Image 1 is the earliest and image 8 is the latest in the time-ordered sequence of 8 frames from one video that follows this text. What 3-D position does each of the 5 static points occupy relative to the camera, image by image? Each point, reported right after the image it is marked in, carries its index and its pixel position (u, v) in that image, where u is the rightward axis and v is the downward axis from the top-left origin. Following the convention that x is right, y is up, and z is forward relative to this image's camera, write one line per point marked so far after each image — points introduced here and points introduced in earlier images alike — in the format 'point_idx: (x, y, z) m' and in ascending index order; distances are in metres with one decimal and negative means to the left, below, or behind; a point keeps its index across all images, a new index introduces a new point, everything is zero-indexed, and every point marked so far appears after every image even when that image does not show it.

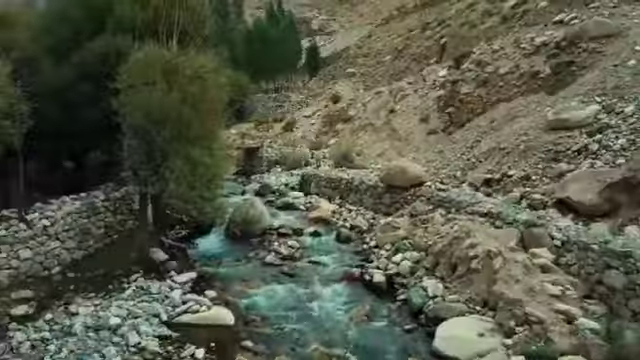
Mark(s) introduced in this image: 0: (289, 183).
0: (-1.0, -0.1, +16.9) m
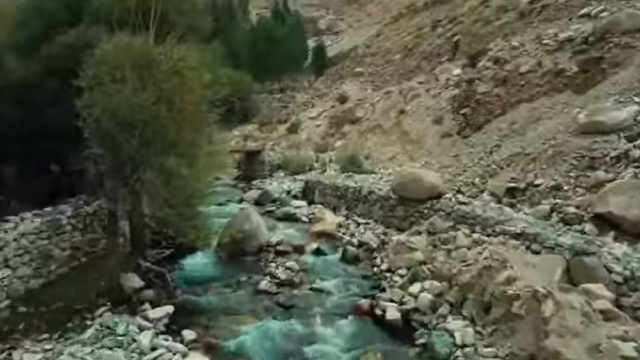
0: (-0.9, -0.3, +15.5) m
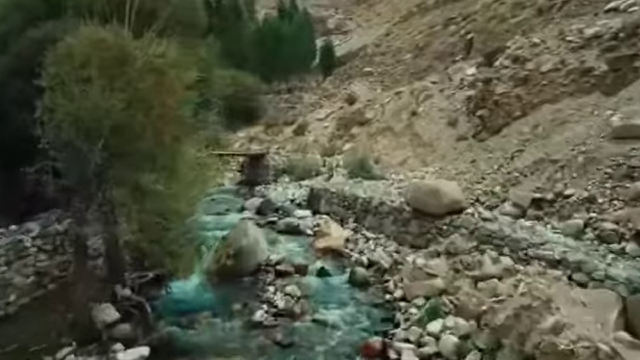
0: (-0.7, -0.5, +14.5) m
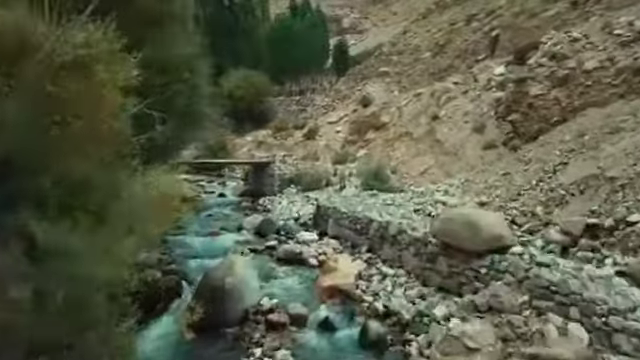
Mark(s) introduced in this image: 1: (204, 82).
0: (-0.5, -0.9, +12.6) m
1: (-2.6, +2.2, +11.5) m
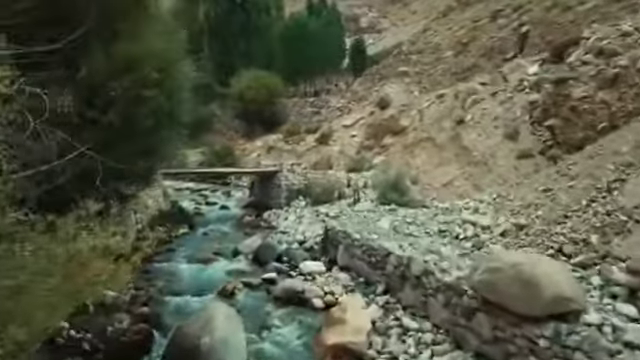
0: (-0.3, -1.3, +10.9) m
1: (-2.5, +1.9, +9.9) m
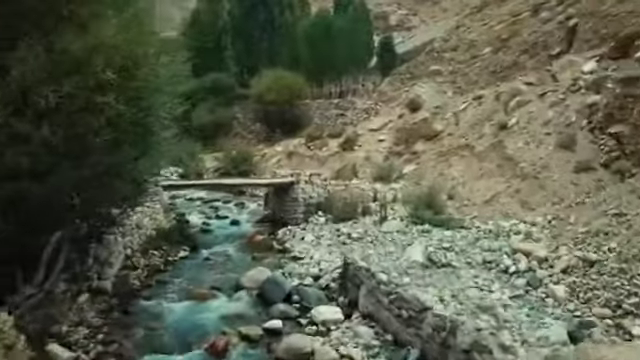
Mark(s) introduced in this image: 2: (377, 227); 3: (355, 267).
0: (+0.1, -1.7, +9.1) m
1: (-2.2, +1.5, +8.1) m
2: (+1.4, -1.2, +12.3) m
3: (+0.6, -1.4, +8.2) m
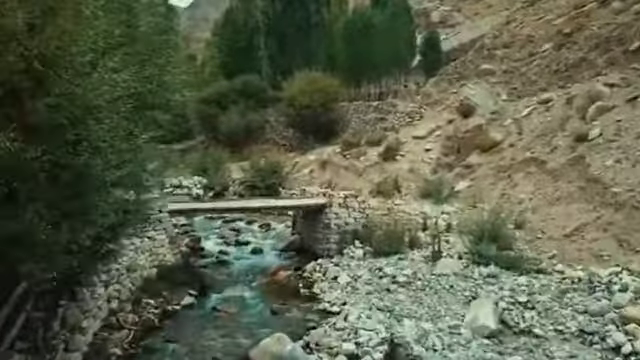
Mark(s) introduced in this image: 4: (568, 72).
0: (+0.6, -2.2, +6.7) m
1: (-1.7, +1.0, +6.0) m
2: (+2.1, -1.7, +9.8) m
3: (+1.0, -2.0, +5.8) m
4: (+9.2, +4.0, +18.1) m
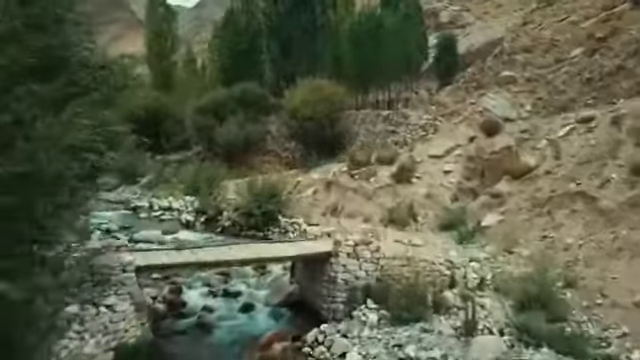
0: (+0.6, -3.1, +4.6) m
1: (-1.7, +0.1, +3.8) m
2: (+2.1, -2.6, +7.6) m
3: (+1.0, -2.9, +3.7) m
4: (+9.4, +3.2, +15.9) m
